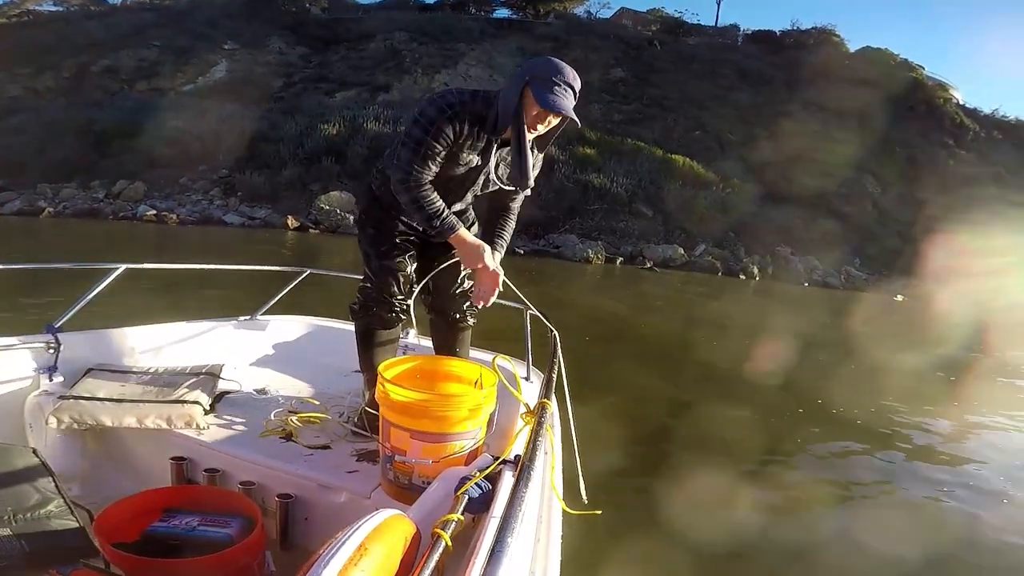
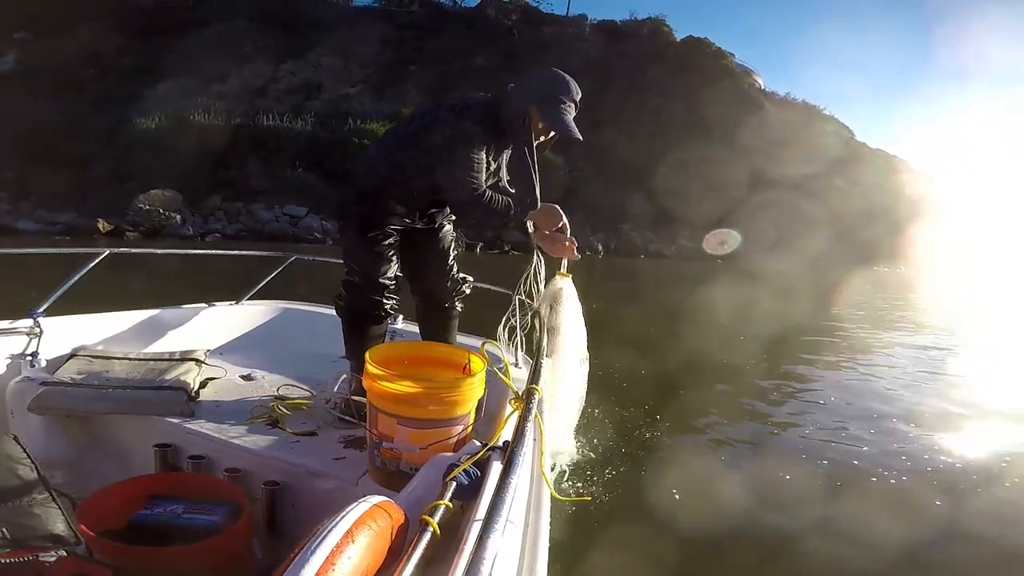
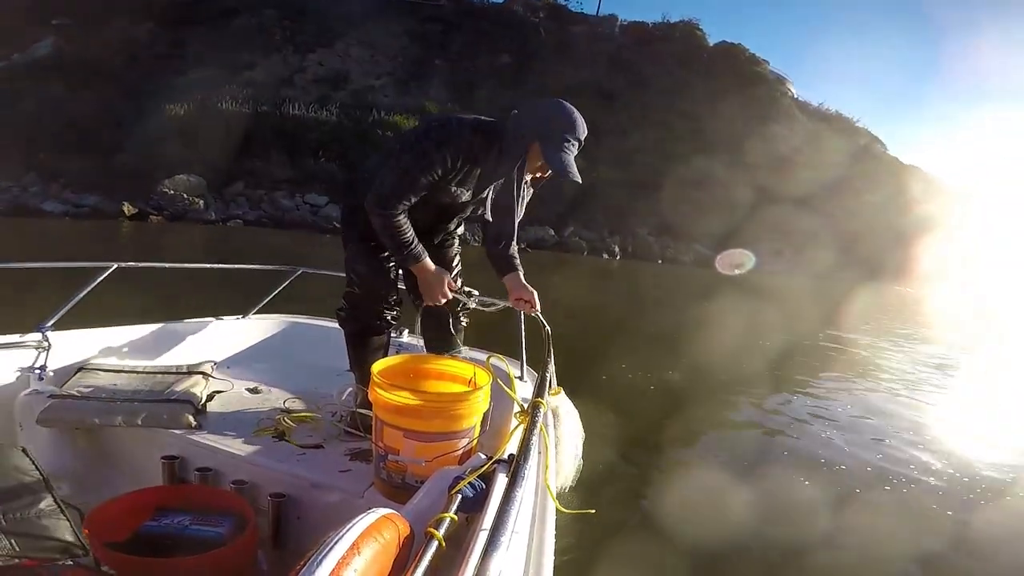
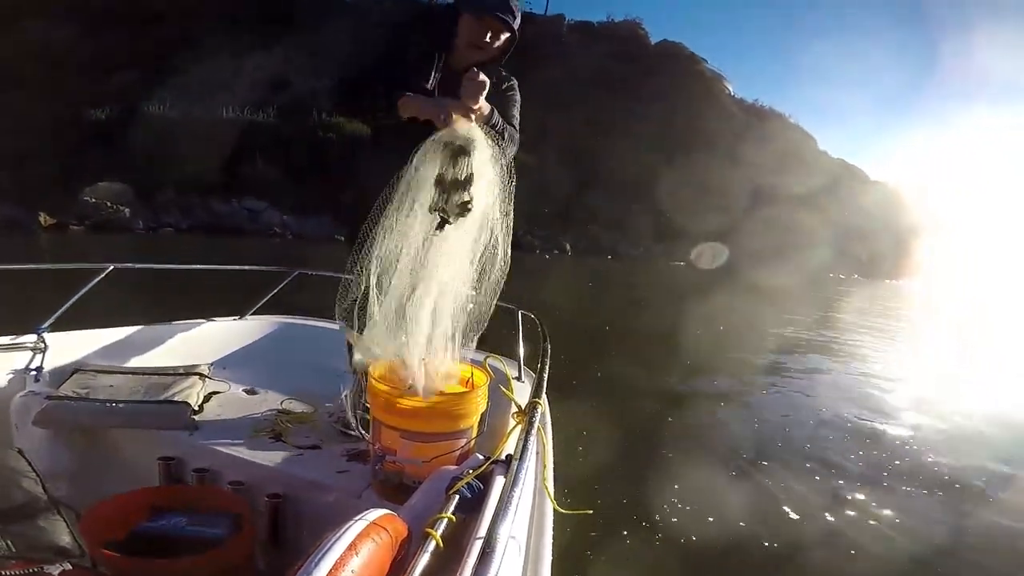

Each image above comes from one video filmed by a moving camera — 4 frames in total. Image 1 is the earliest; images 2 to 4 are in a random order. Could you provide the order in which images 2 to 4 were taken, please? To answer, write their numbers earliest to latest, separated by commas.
3, 2, 4
